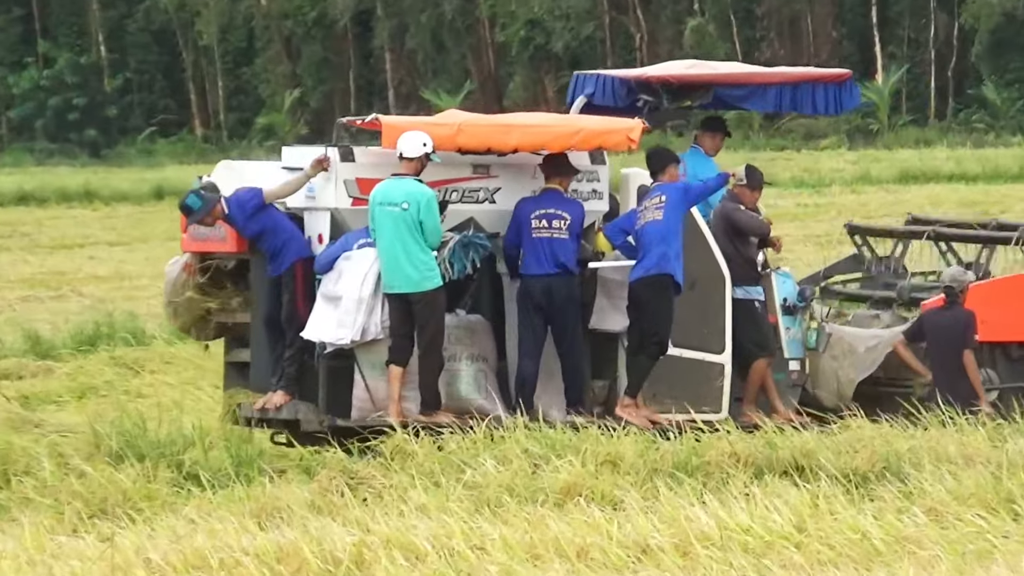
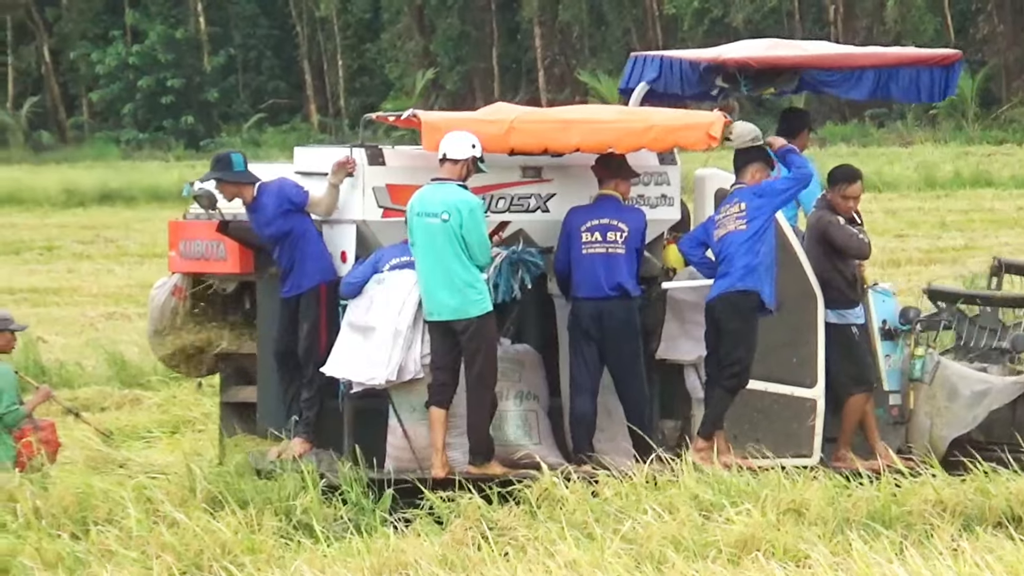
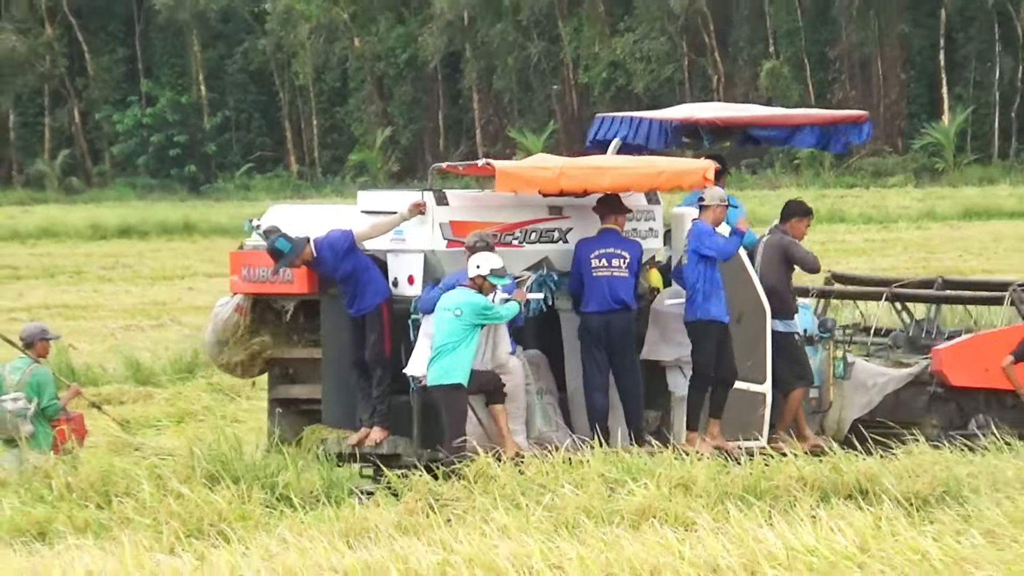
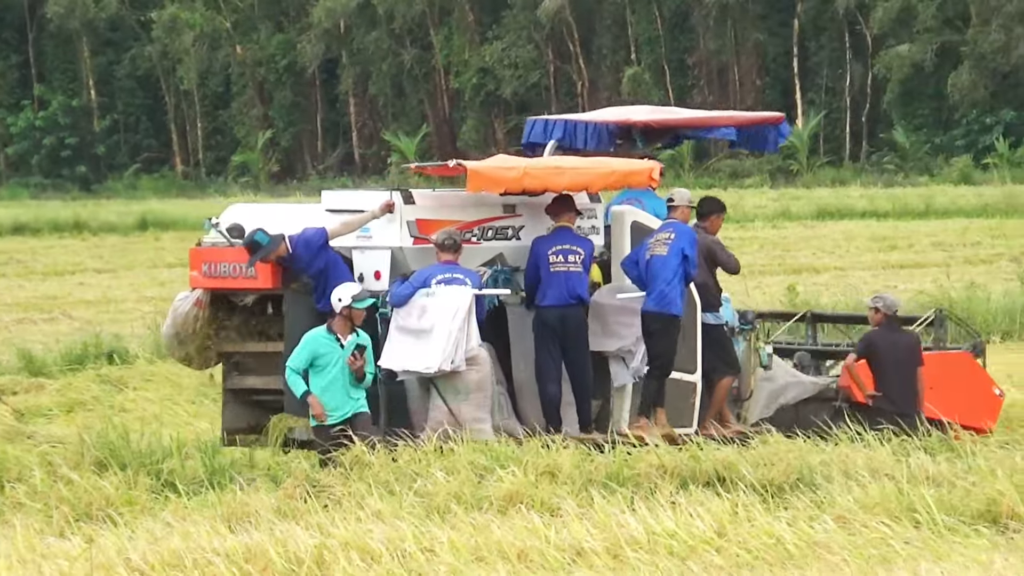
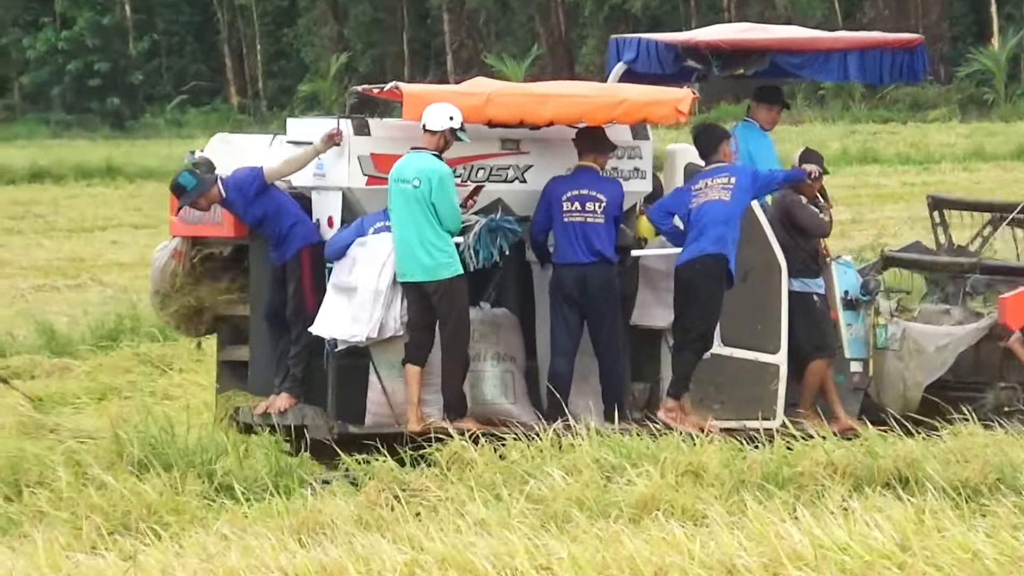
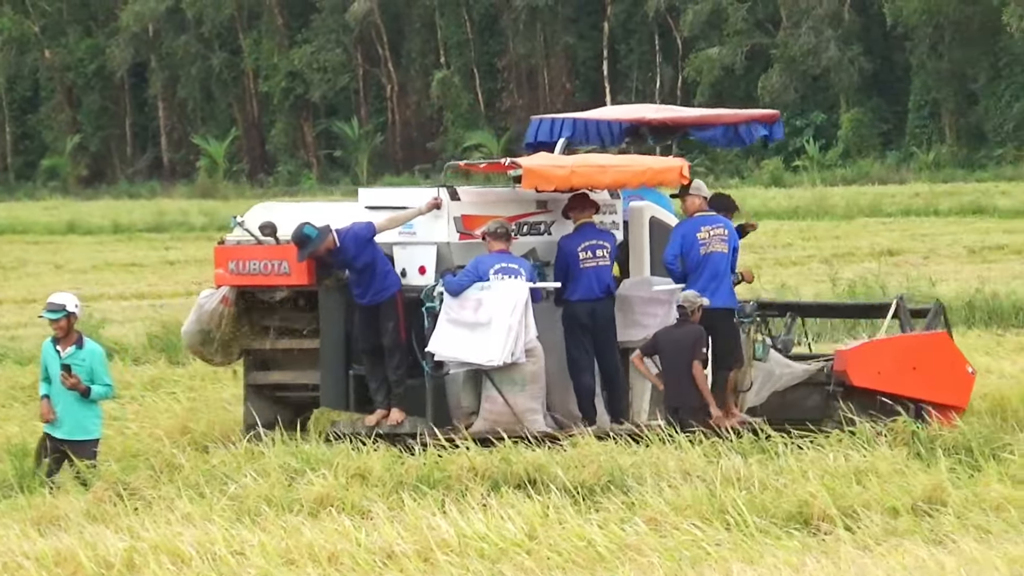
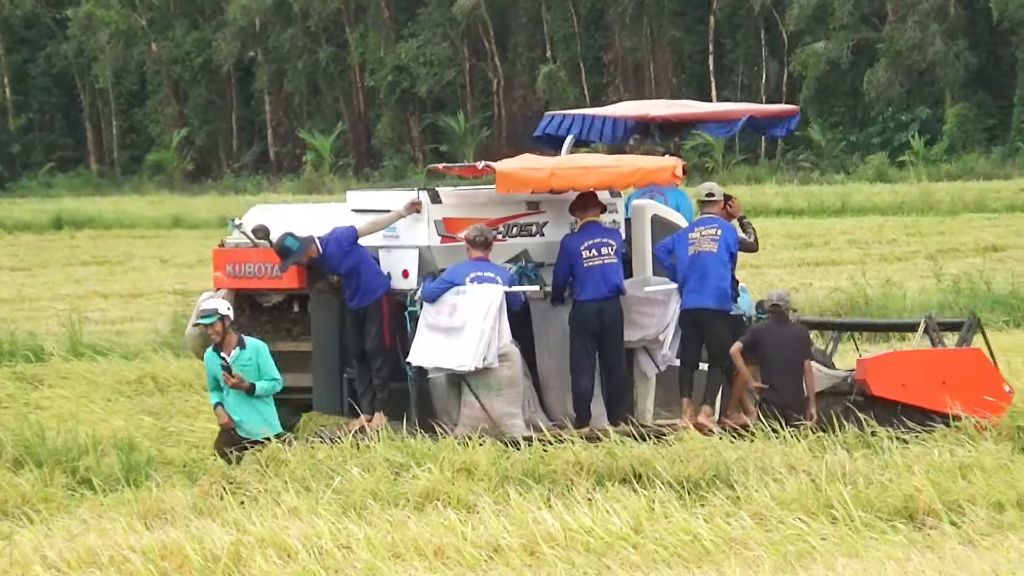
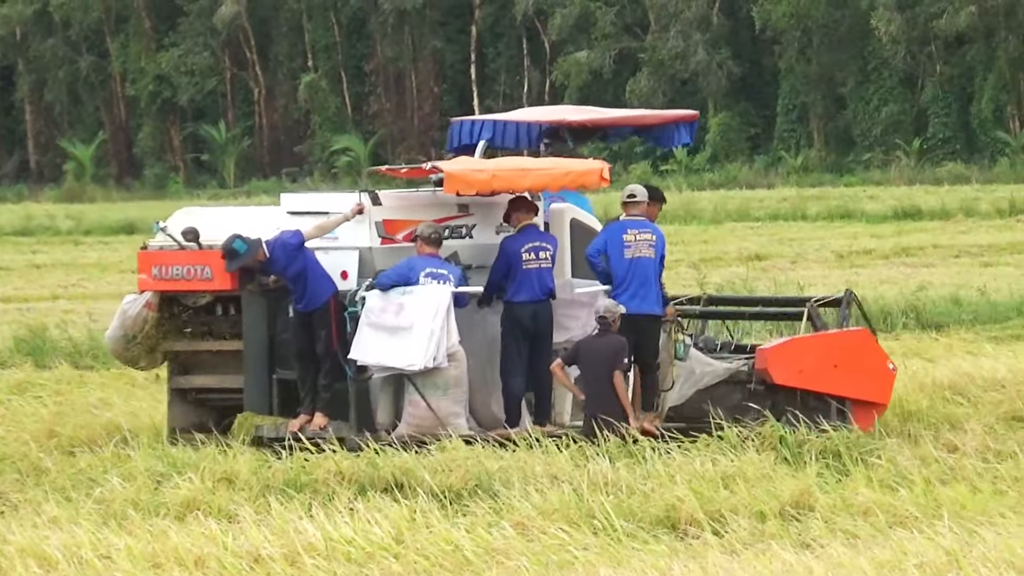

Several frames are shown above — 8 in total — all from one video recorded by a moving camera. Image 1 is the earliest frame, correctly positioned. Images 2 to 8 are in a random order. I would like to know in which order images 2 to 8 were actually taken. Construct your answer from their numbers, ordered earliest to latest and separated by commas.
5, 2, 3, 4, 7, 6, 8
